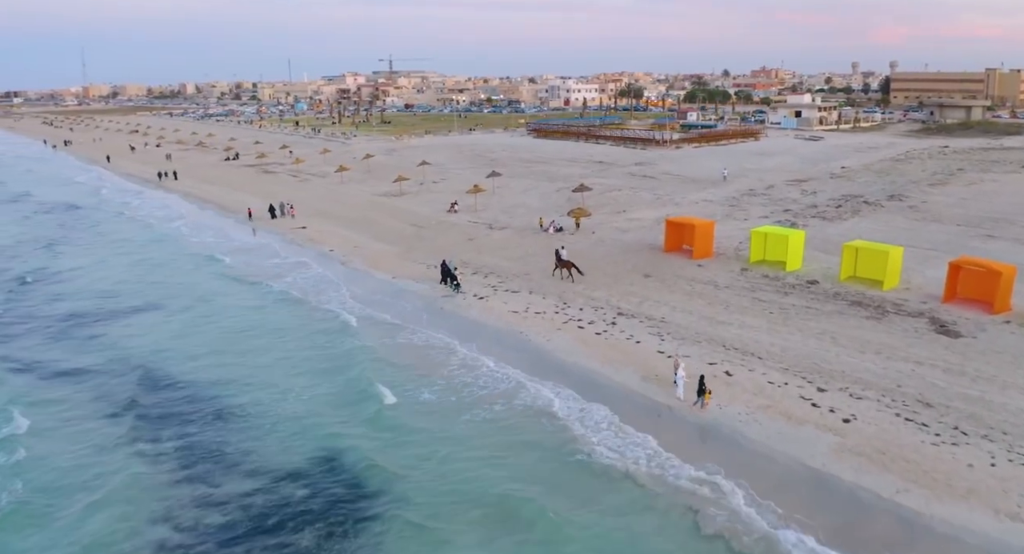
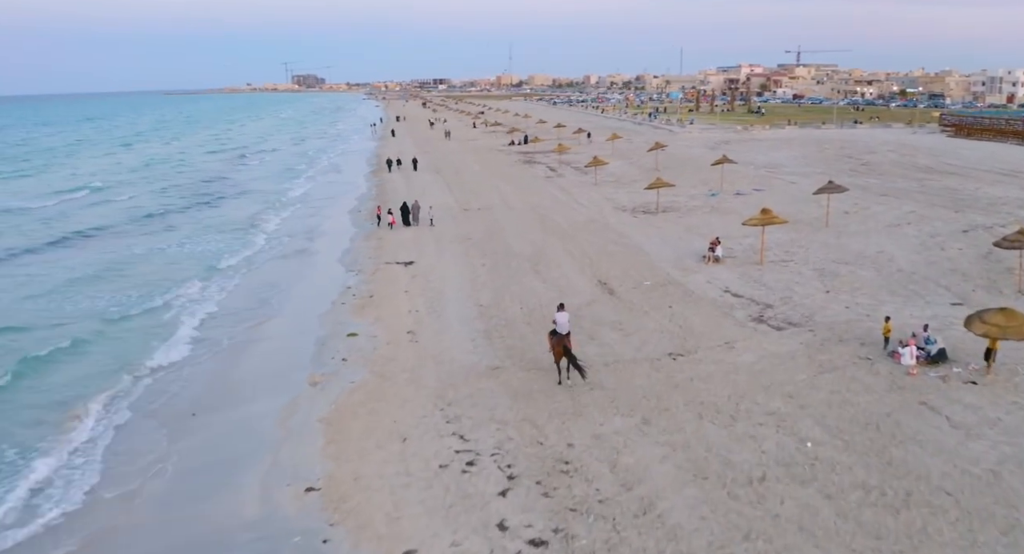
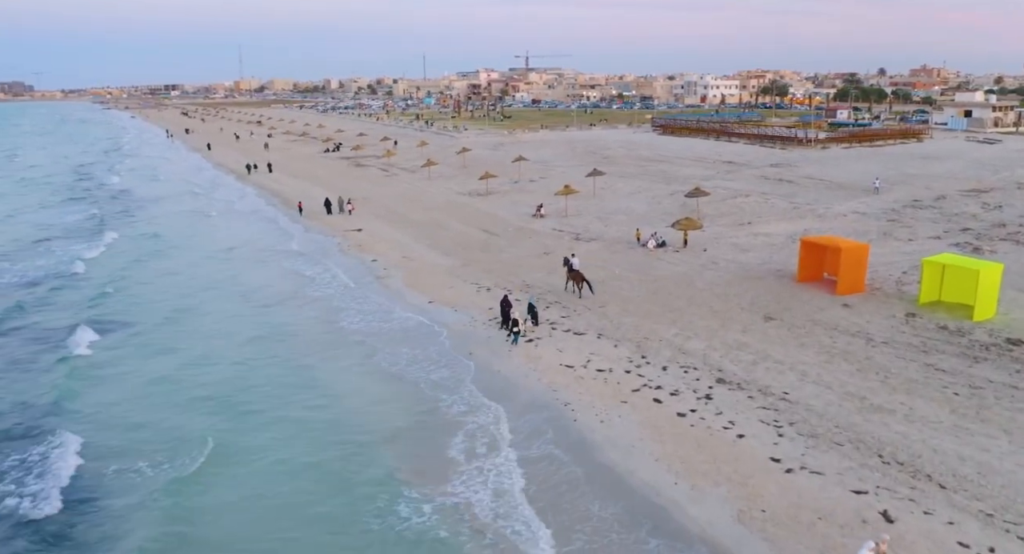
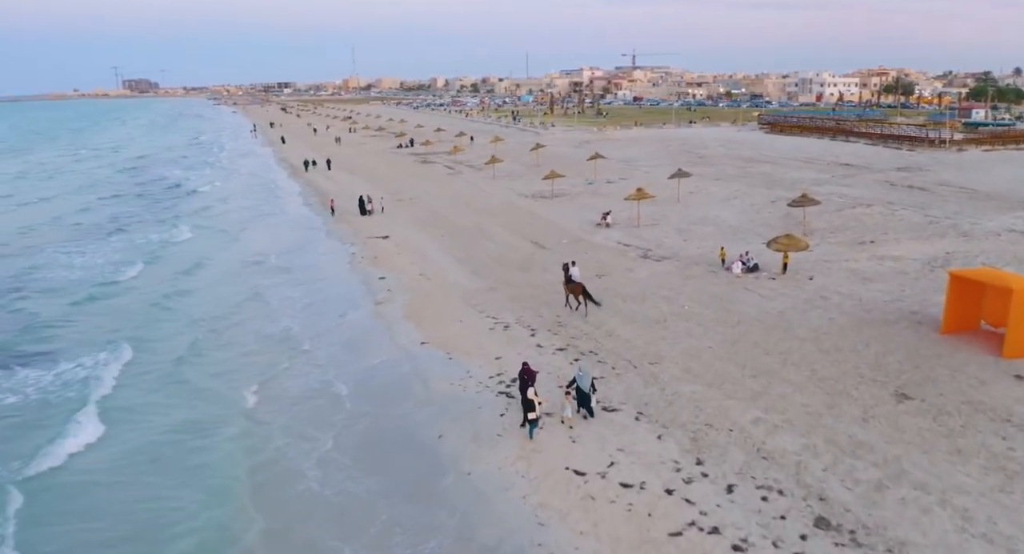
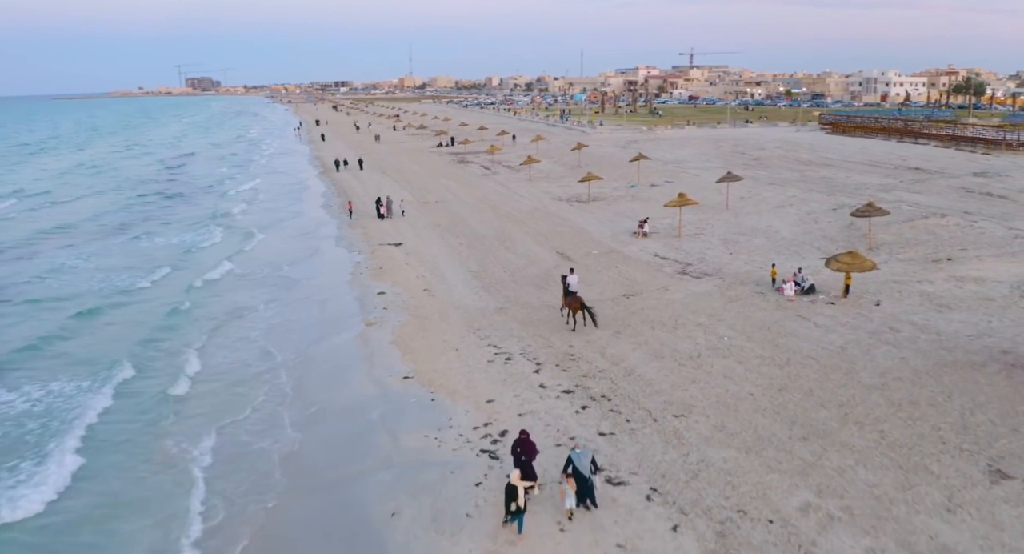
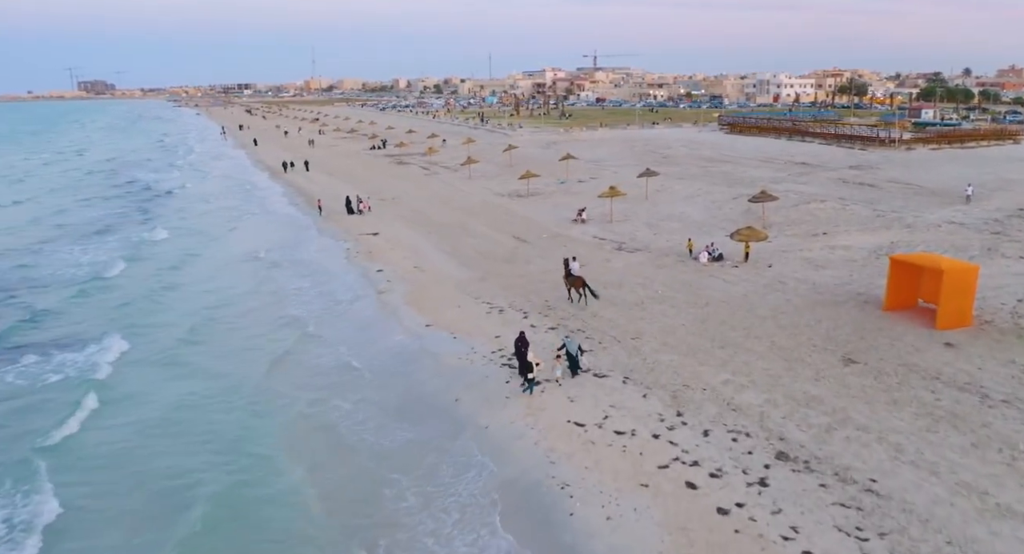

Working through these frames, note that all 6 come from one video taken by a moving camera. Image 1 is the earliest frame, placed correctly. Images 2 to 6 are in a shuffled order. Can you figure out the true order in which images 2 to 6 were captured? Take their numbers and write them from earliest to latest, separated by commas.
3, 6, 4, 5, 2
